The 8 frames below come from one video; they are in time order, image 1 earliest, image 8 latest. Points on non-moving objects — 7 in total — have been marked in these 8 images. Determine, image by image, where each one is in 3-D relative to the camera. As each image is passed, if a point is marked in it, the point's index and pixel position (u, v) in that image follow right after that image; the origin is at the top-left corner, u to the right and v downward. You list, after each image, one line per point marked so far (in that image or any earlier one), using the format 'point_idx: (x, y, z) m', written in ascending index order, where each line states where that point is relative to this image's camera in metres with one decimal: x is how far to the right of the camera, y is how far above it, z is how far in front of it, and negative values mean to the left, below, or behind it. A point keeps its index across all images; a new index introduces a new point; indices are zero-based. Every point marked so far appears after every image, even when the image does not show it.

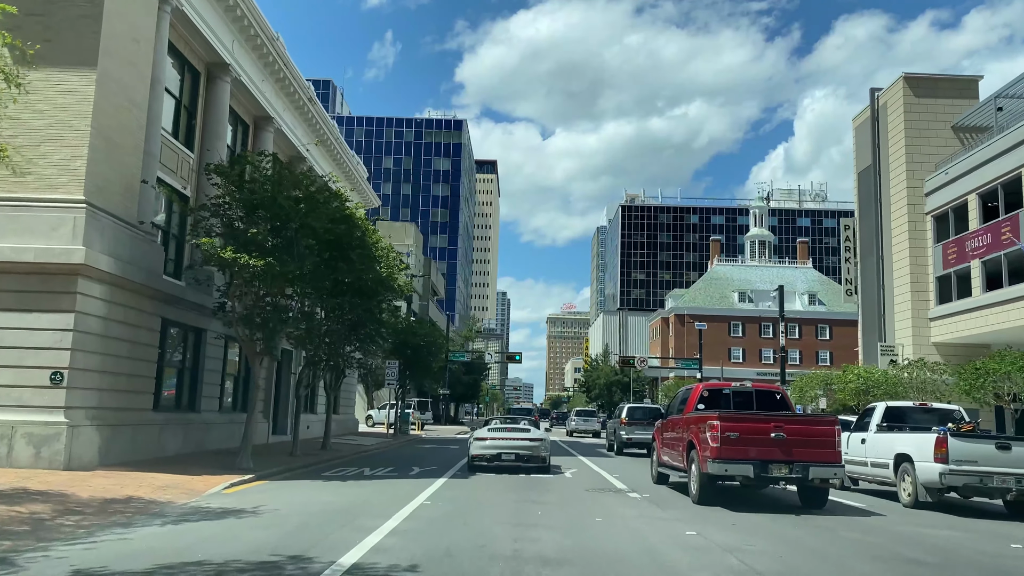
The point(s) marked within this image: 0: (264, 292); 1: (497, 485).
0: (-5.5, -0.1, +18.1) m
1: (-0.3, -3.9, +15.7) m
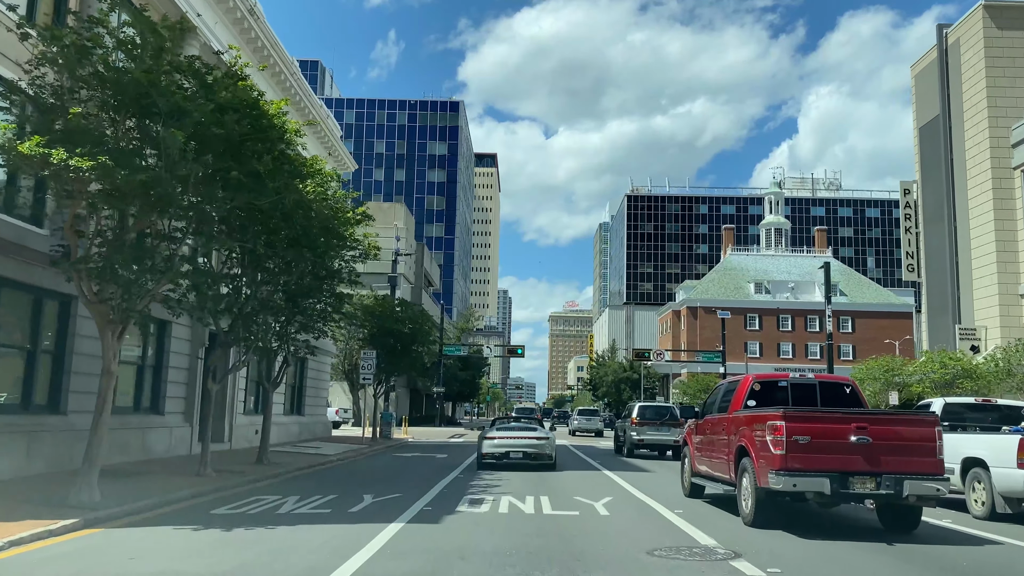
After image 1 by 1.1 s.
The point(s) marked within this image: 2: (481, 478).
0: (-5.5, +0.9, +11.7) m
1: (-0.3, -2.9, +9.4) m
2: (-0.8, -4.3, +18.3) m
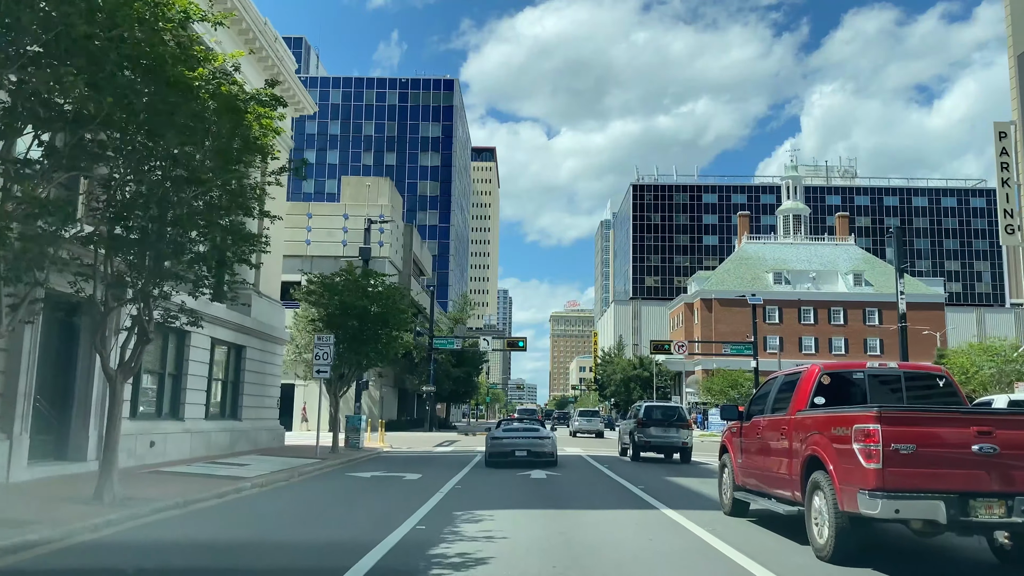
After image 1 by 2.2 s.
0: (-5.5, +1.9, +4.6) m
1: (-0.3, -1.8, +2.3) m
2: (-0.8, -3.3, +11.3) m
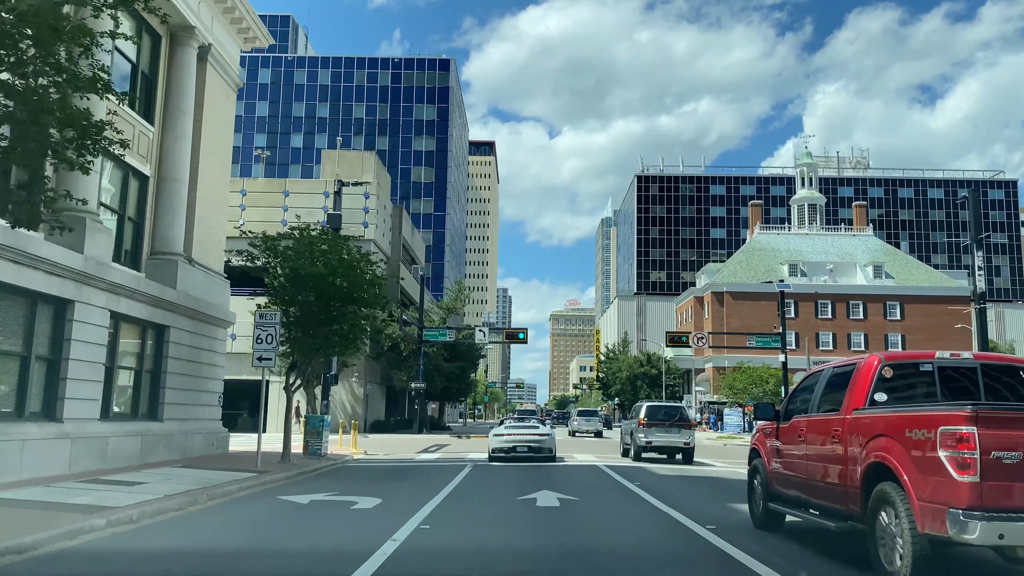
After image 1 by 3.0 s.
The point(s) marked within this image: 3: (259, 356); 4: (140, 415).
0: (-5.6, +2.7, -0.5) m
1: (-0.3, -1.0, -2.9) m
2: (-0.8, -2.4, +6.1) m
3: (-5.6, -1.5, +18.1) m
4: (-7.9, -2.7, +17.4) m
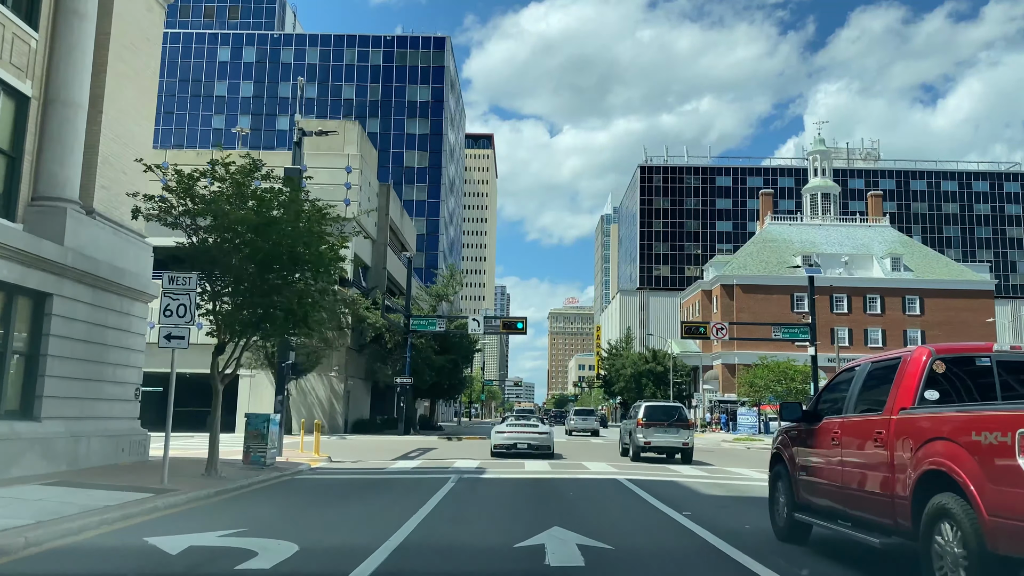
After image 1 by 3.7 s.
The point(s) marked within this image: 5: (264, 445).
0: (-5.6, +3.4, -5.1) m
1: (-0.4, -0.3, -7.5) m
2: (-0.8, -1.7, +1.5) m
3: (-5.7, -0.7, +13.5) m
4: (-8.0, -1.9, +12.8) m
5: (-5.3, -3.3, +17.5) m
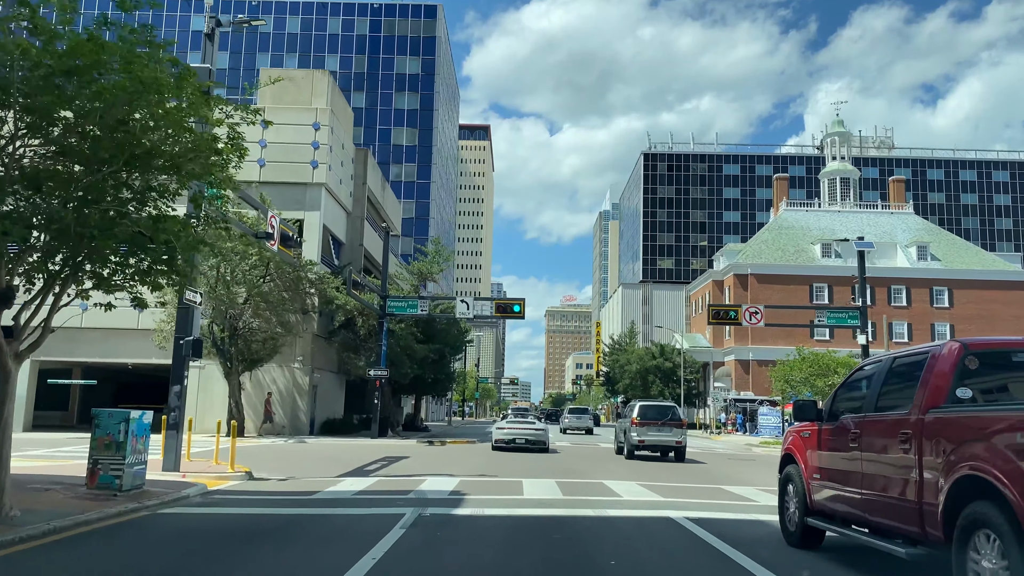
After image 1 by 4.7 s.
0: (-5.6, +4.4, -11.2) m
1: (-0.4, +0.7, -13.5) m
2: (-0.9, -0.8, -4.6) m
3: (-5.8, +0.2, +7.5) m
4: (-8.1, -0.9, +6.7) m
5: (-5.4, -2.3, +11.4) m
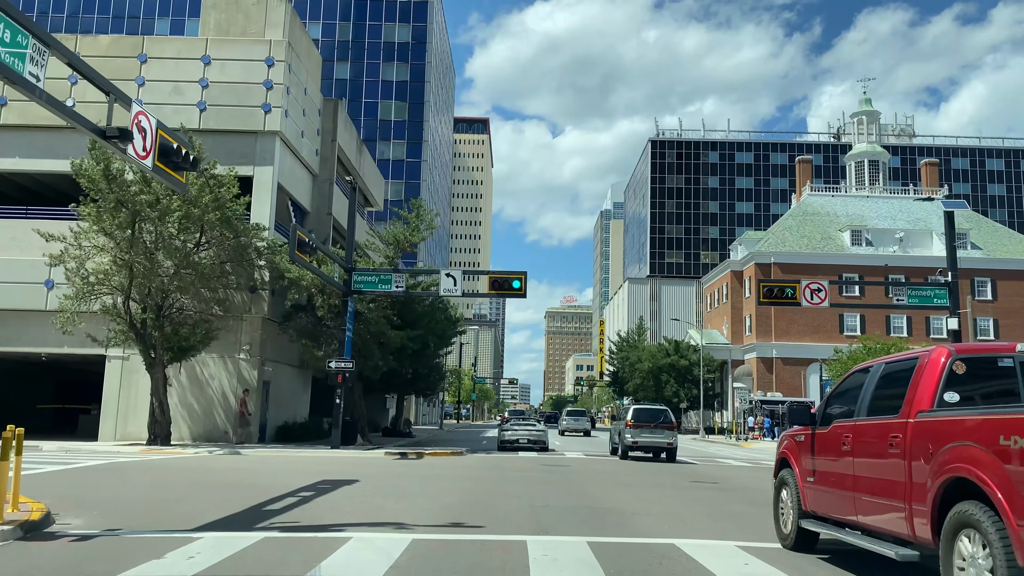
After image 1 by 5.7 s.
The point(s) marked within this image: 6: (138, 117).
0: (-5.6, +5.5, -18.0) m
1: (-0.4, +1.8, -20.3) m
2: (-0.9, +0.3, -11.3) m
3: (-5.8, +1.3, +0.7) m
4: (-8.1, +0.1, -0.1) m
5: (-5.4, -1.3, +4.7) m
6: (-5.8, +2.7, +12.7) m
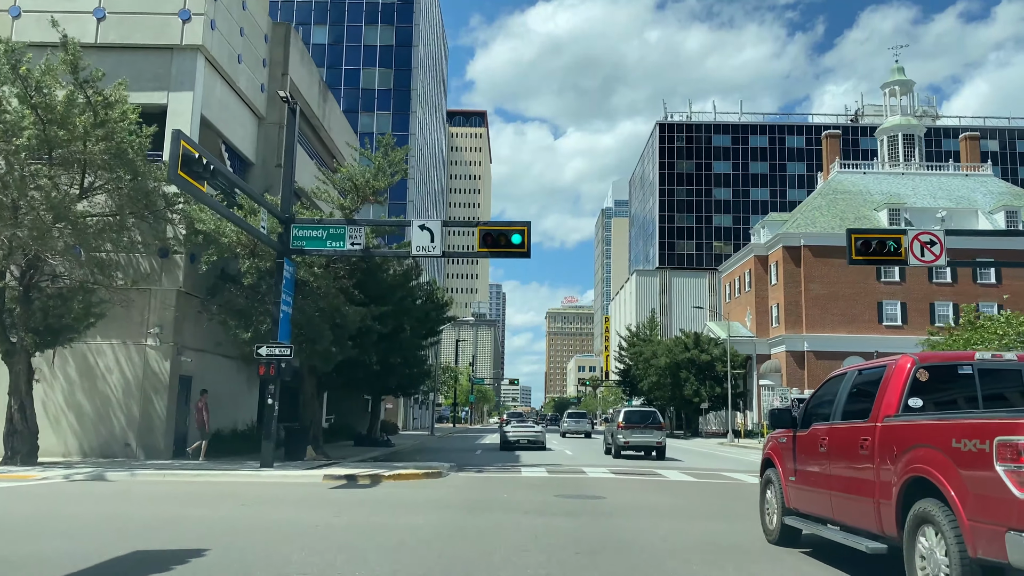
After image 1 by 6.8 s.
0: (-5.7, +6.6, -25.0) m
1: (-0.5, +2.9, -27.3) m
2: (-1.0, +1.4, -18.3) m
3: (-5.9, +2.3, -6.3) m
4: (-8.2, +1.1, -7.1) m
5: (-5.5, -0.3, -2.3) m
6: (-5.9, +3.7, +5.7) m
